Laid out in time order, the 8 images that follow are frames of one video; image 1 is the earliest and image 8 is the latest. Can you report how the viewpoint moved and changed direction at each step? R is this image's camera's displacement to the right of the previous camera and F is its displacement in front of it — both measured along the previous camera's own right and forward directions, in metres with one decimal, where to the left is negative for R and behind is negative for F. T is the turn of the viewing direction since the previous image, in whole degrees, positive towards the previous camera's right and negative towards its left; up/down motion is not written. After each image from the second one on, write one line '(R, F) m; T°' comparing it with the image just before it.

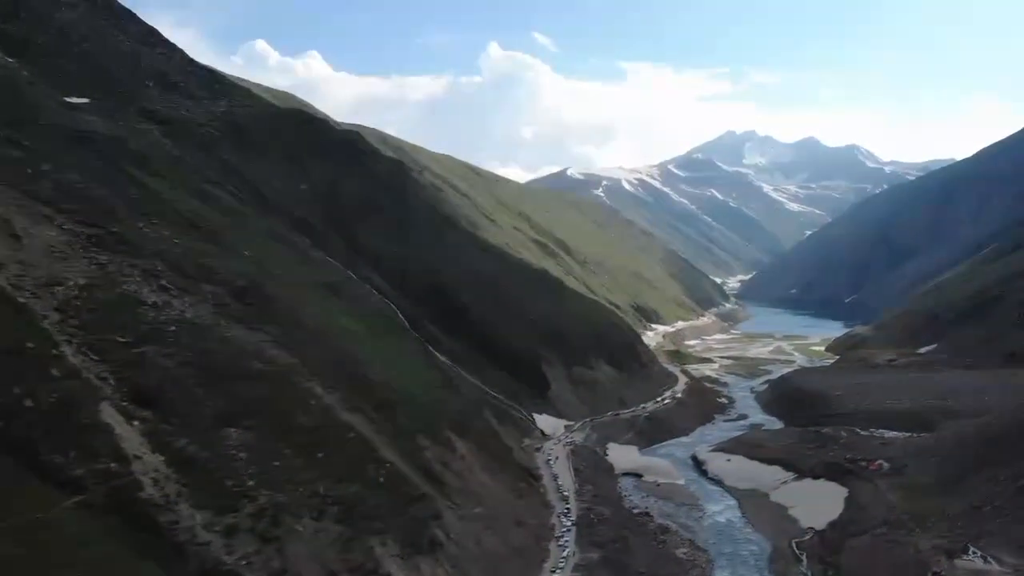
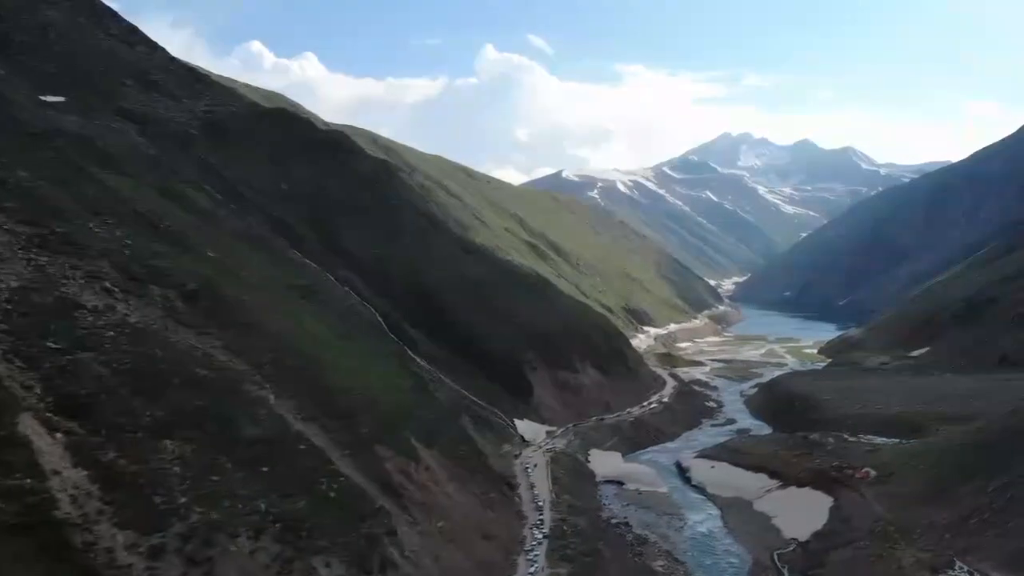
(+1.2, +1.4) m; 0°
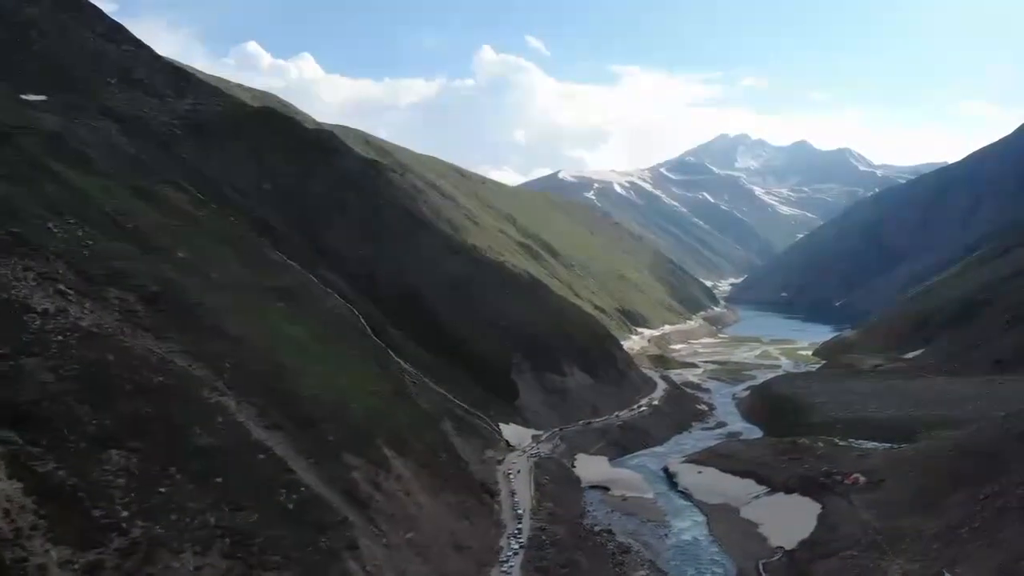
(+0.9, +1.1) m; 0°
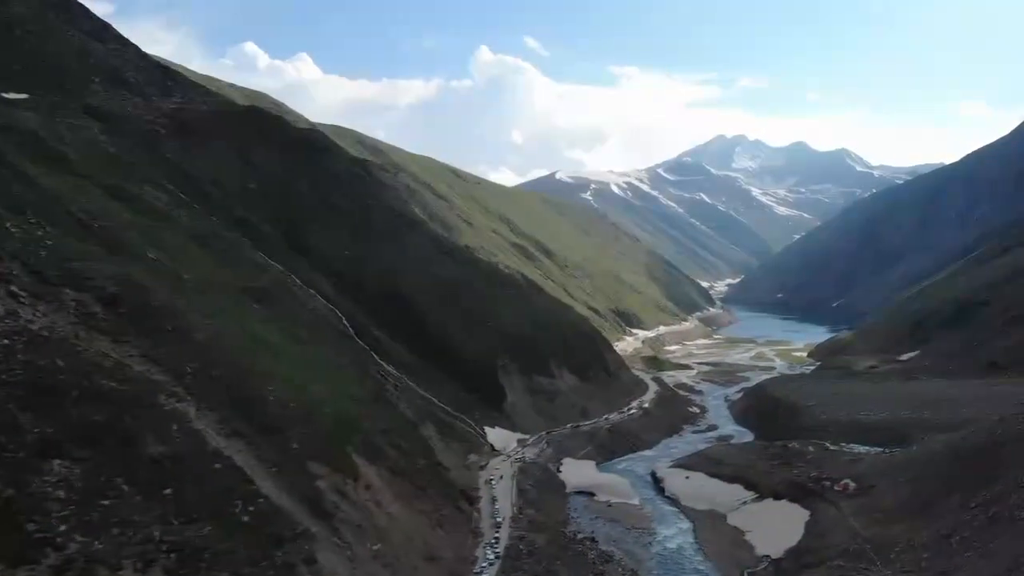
(+0.9, +1.1) m; 0°
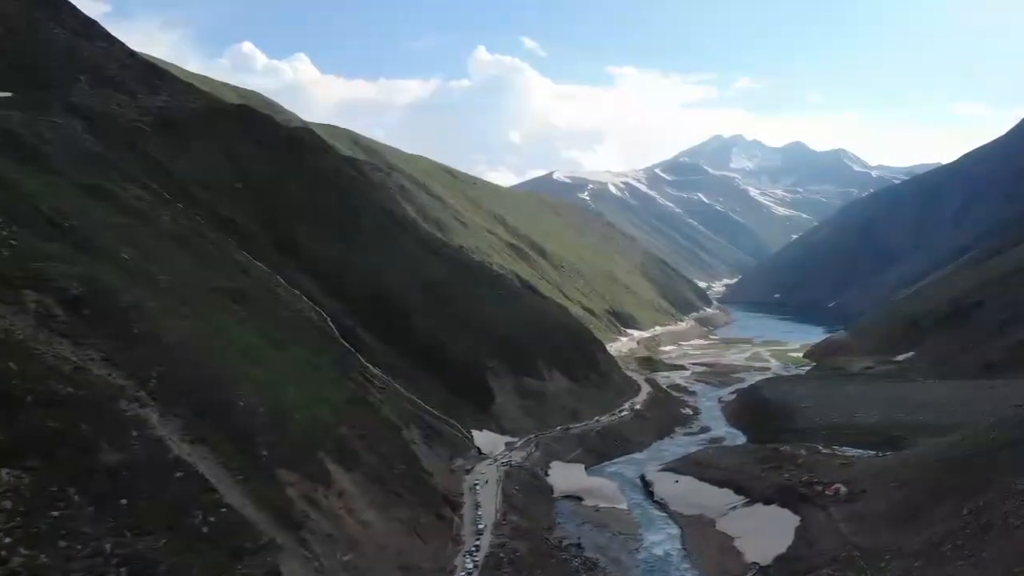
(+0.7, +0.9) m; 0°
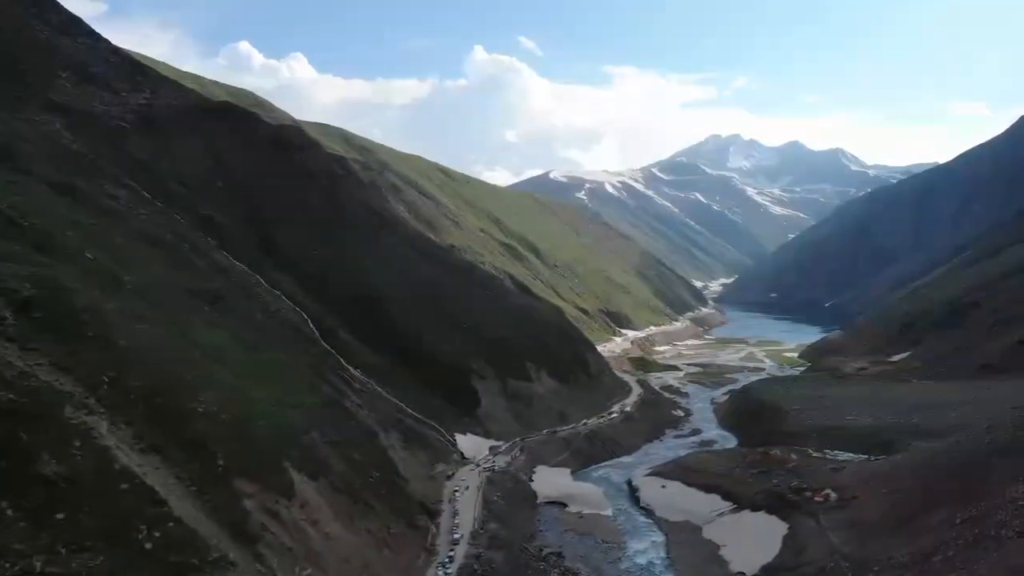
(+0.9, +1.2) m; 0°
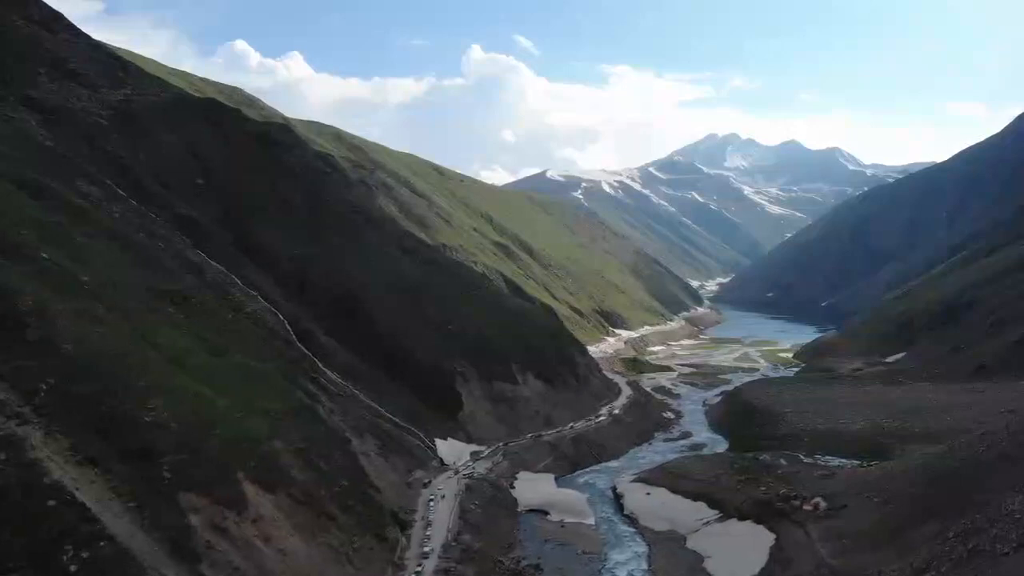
(+1.0, +1.5) m; 0°
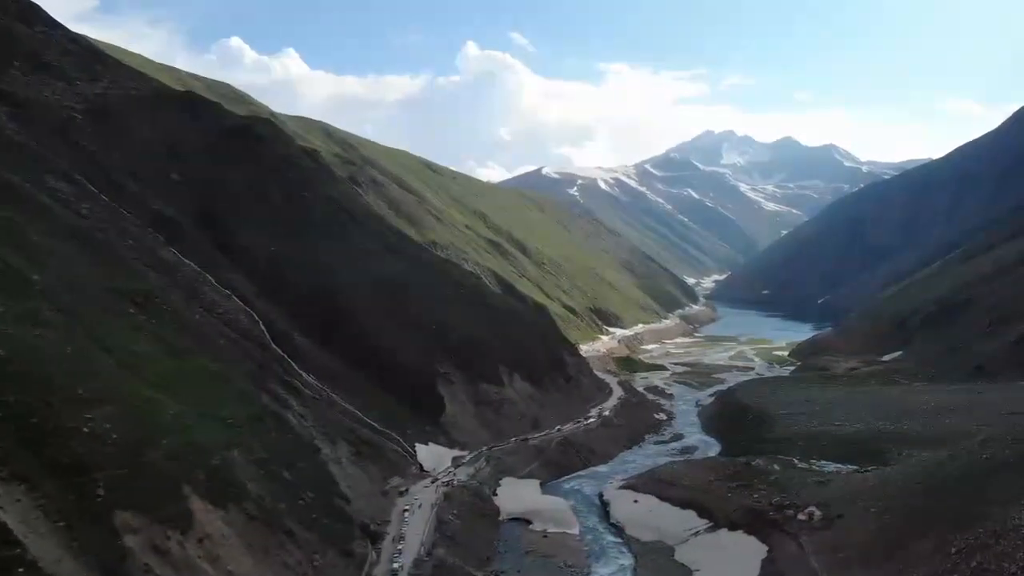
(+0.9, +1.9) m; 0°
